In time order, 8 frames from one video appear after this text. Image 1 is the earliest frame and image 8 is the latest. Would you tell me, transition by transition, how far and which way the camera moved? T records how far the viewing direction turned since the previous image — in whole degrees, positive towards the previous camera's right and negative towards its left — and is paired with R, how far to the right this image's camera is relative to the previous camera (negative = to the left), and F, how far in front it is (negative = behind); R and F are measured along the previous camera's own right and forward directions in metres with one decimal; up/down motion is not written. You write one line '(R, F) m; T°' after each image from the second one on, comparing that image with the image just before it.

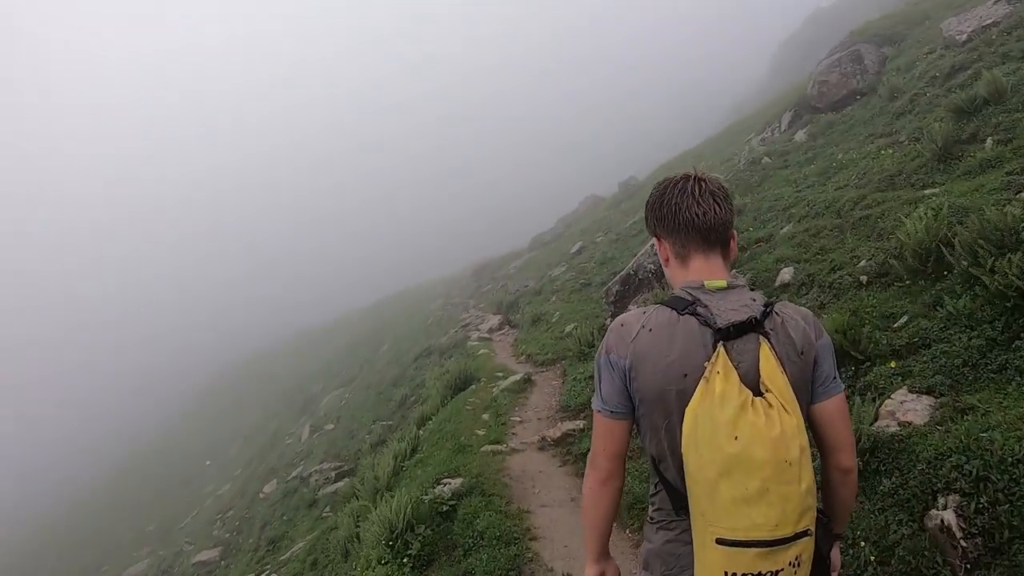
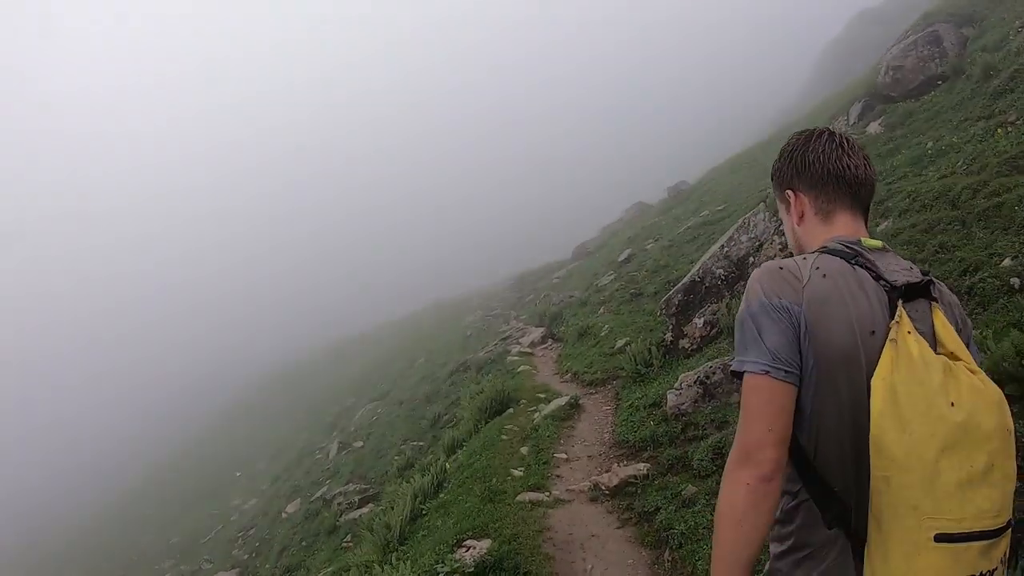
(-0.1, +2.5) m; -3°
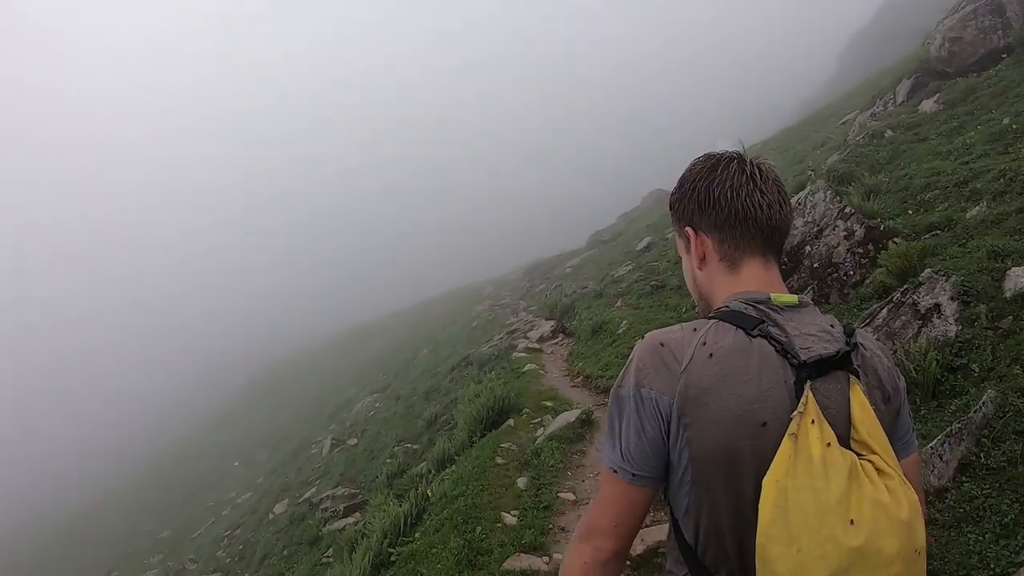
(+0.2, +2.6) m; -1°
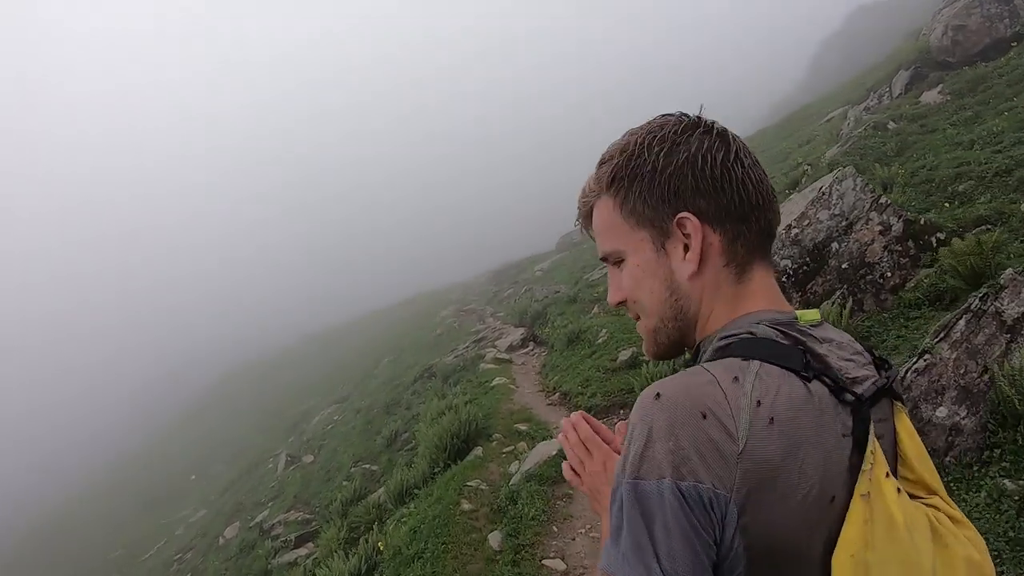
(+0.1, +2.2) m; +2°
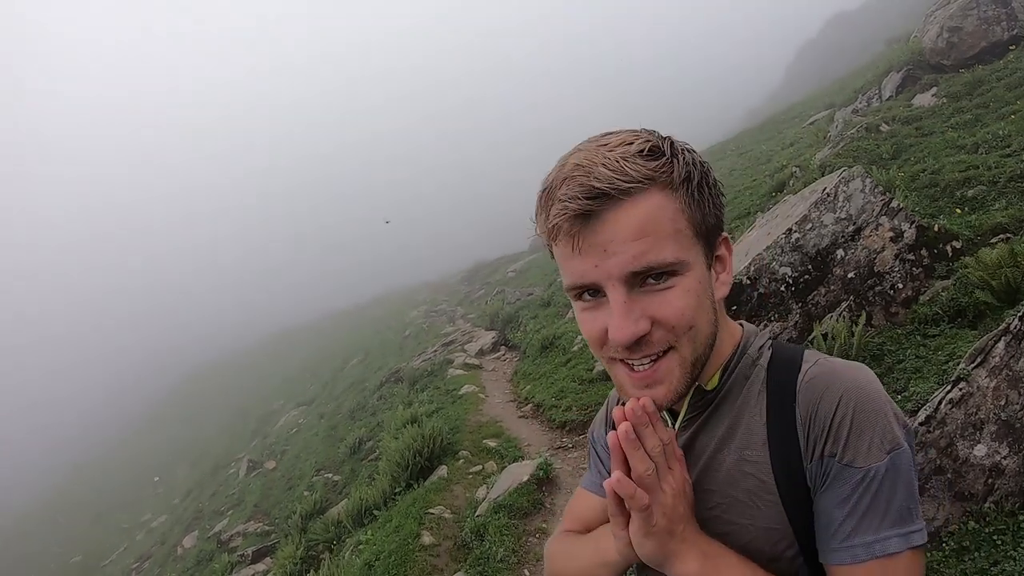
(+0.2, +1.1) m; +2°
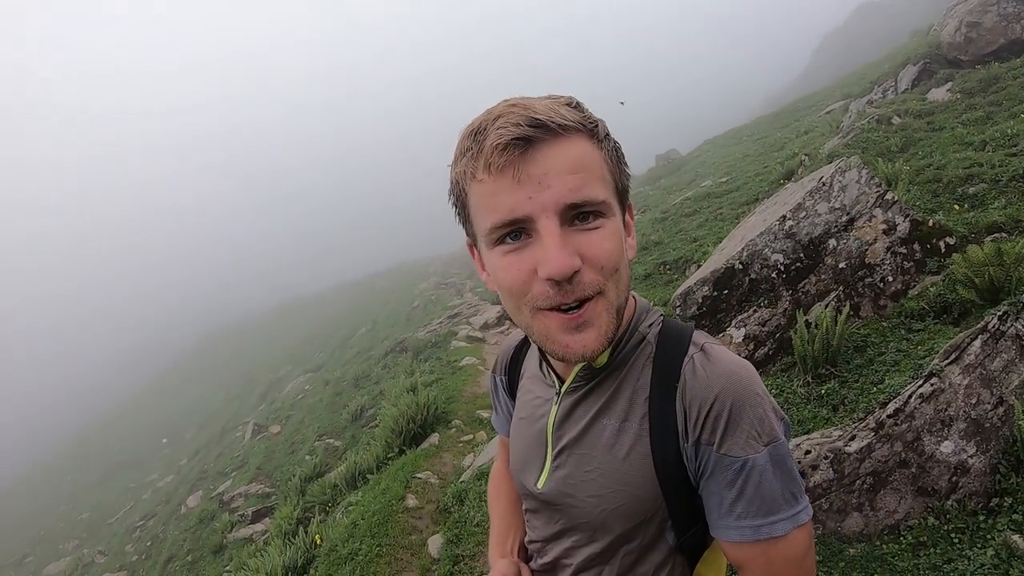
(+0.3, -0.2) m; -1°
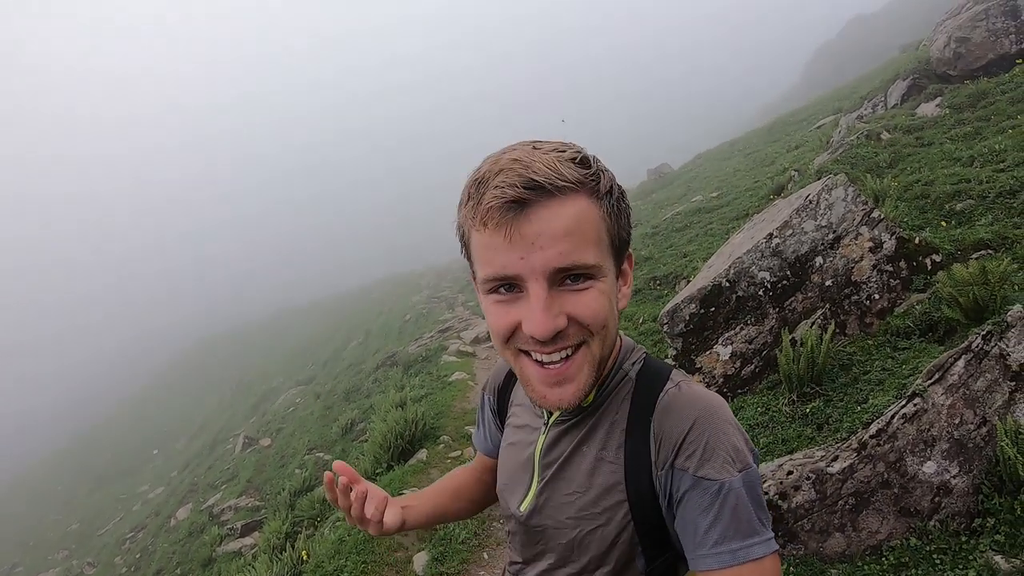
(+0.1, 0.0) m; 0°
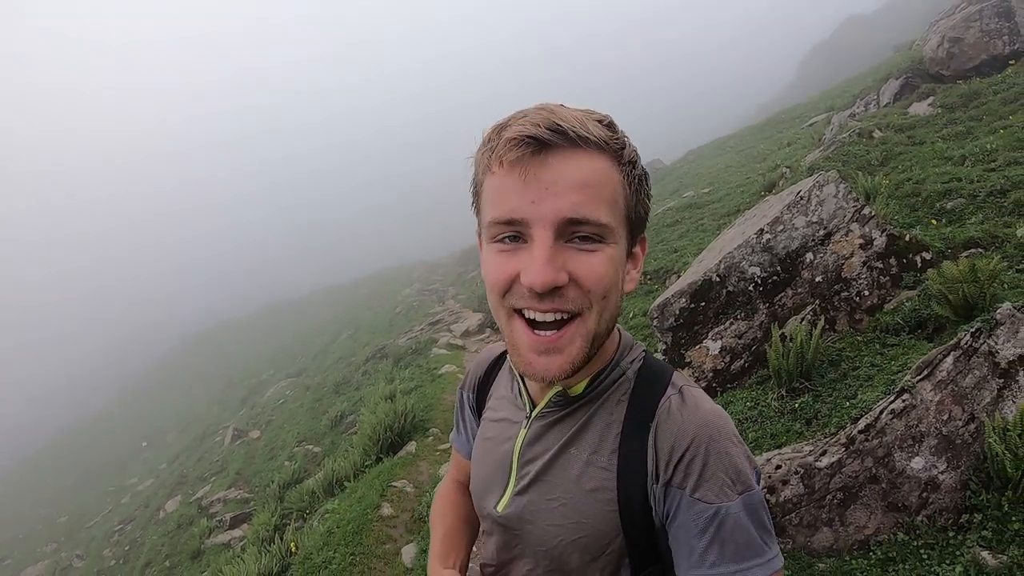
(0.0, 0.0) m; +1°
